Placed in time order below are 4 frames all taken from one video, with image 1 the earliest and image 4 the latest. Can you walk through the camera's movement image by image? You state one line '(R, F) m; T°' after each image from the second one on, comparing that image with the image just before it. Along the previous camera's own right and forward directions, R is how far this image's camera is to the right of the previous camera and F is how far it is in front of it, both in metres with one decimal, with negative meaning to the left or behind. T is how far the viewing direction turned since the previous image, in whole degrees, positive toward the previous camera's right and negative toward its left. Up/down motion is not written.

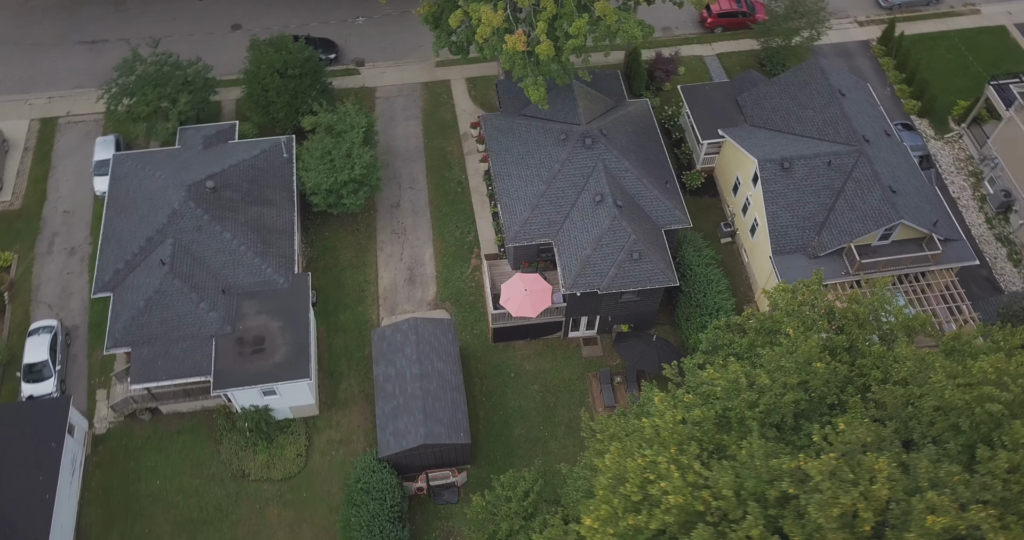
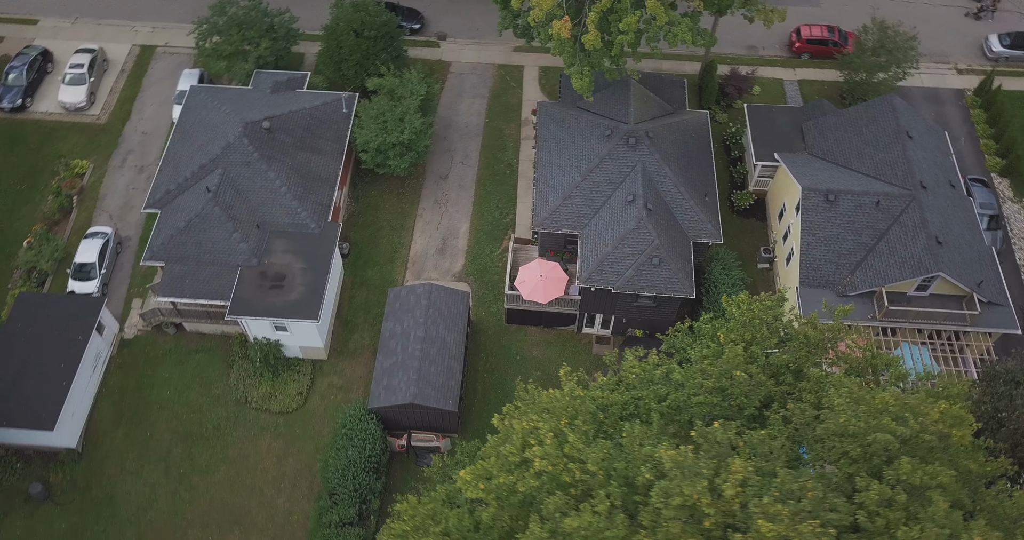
(+2.6, -0.2) m; -7°
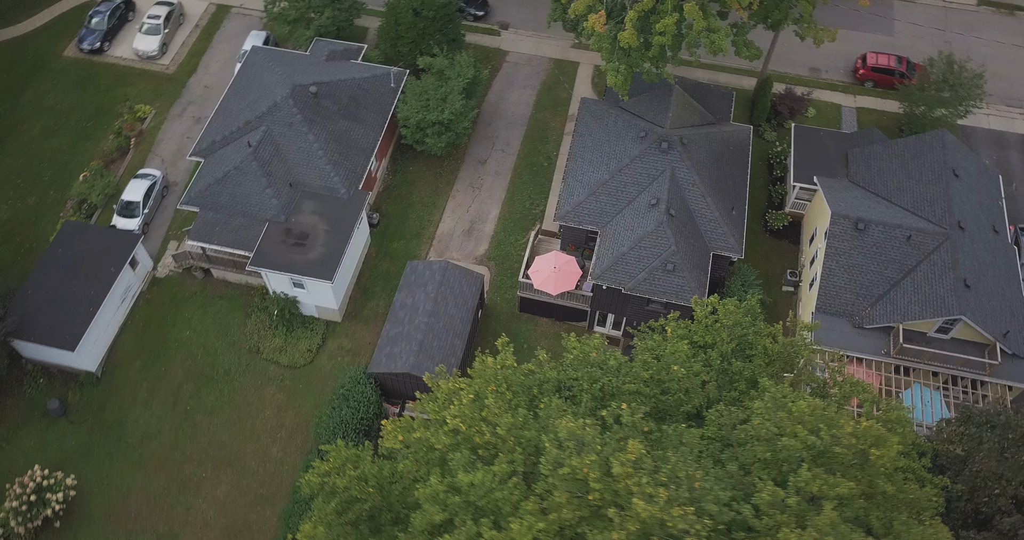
(+1.9, -0.2) m; -5°
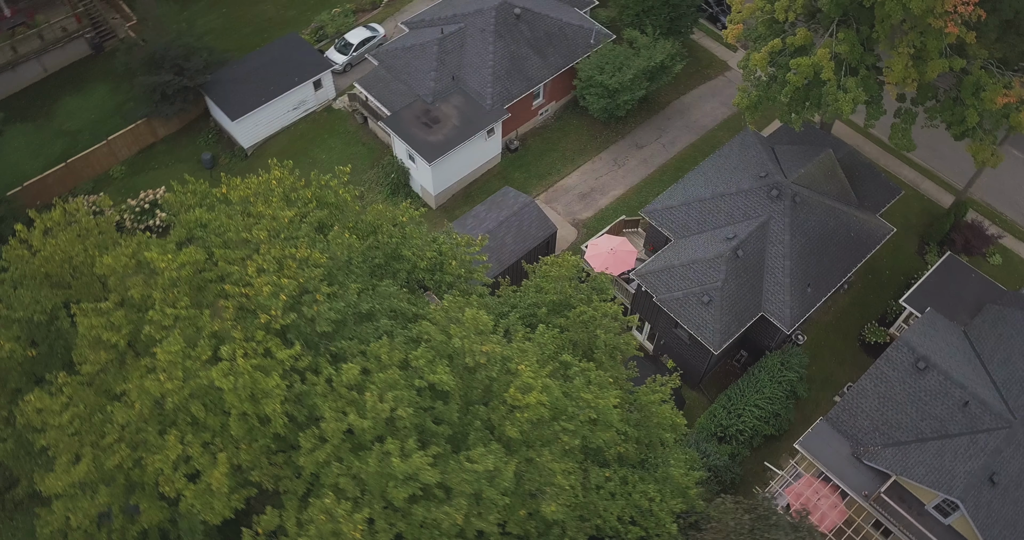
(+7.9, +0.1) m; -19°
